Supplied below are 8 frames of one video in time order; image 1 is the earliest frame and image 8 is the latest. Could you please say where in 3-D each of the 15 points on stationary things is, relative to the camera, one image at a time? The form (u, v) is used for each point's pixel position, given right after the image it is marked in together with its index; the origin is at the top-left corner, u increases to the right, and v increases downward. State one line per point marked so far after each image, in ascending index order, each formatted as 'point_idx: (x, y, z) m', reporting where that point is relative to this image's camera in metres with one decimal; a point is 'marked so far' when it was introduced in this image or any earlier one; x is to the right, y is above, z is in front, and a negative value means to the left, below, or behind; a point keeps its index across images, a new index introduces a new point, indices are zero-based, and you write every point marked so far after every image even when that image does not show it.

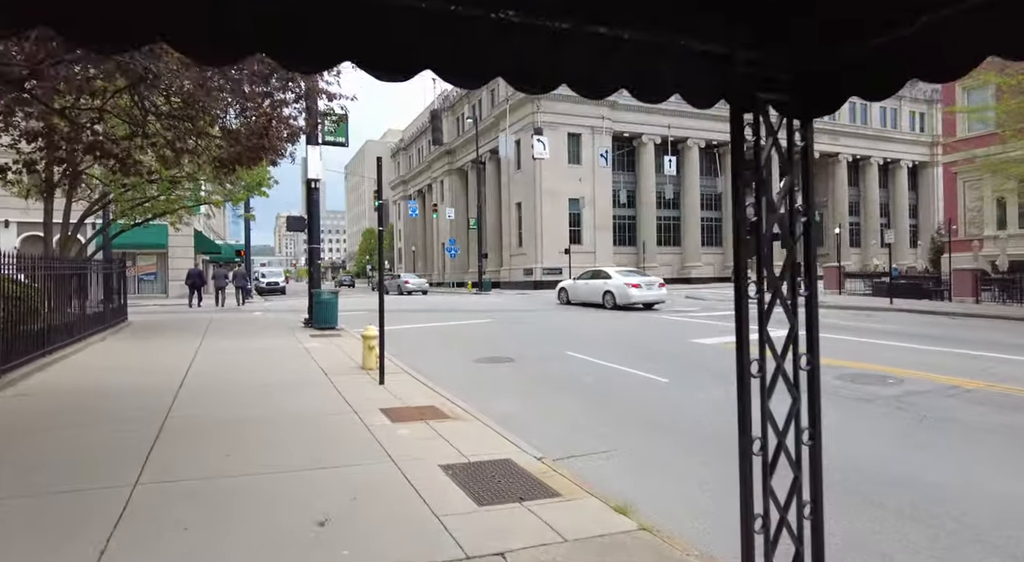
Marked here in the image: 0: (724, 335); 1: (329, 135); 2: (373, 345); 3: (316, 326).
0: (+4.9, -1.3, +14.1) m
1: (-5.1, +4.1, +16.9) m
2: (-2.3, -1.1, +10.0) m
3: (-5.2, -1.2, +16.2) m
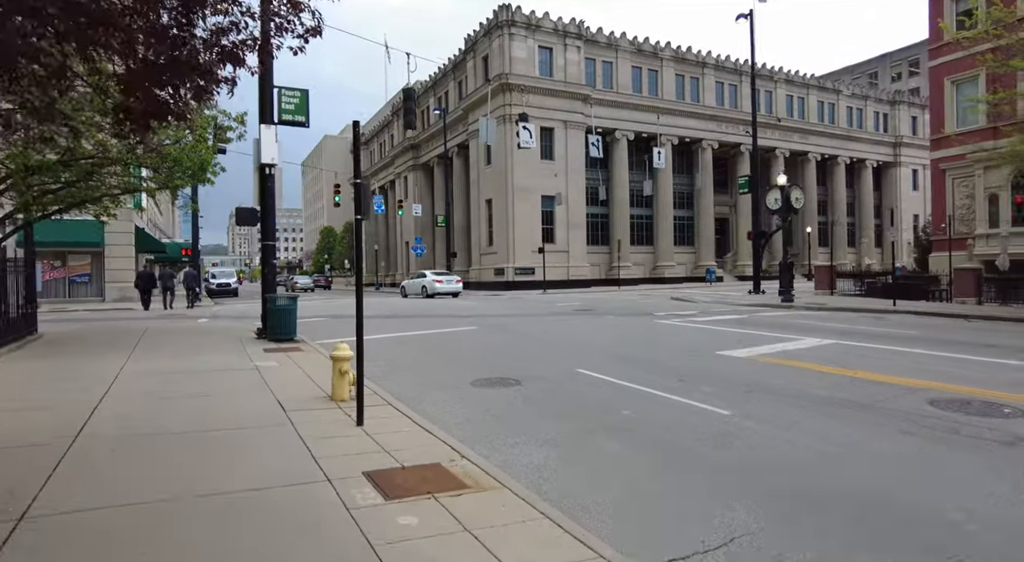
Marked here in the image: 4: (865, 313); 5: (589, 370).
0: (+4.8, -1.3, +12.3) m
1: (-5.4, +4.0, +14.5) m
2: (-2.1, -1.1, +7.8) m
3: (-5.4, -1.3, +13.8) m
4: (+11.4, -1.0, +19.7) m
5: (+1.2, -1.5, +9.9) m
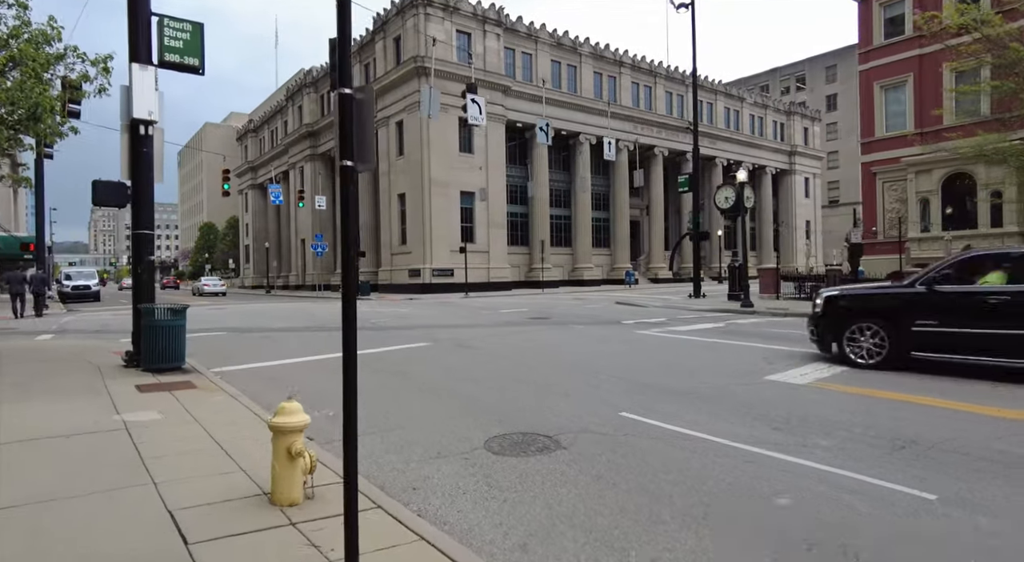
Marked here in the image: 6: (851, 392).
0: (+4.5, -1.4, +10.0) m
1: (-5.9, +3.9, +10.4) m
2: (-1.5, -1.2, +4.3) m
3: (-5.8, -1.4, +9.7) m
4: (+9.8, -1.1, +18.4) m
5: (+1.4, -1.6, +7.0) m
6: (+4.6, -1.5, +8.3) m
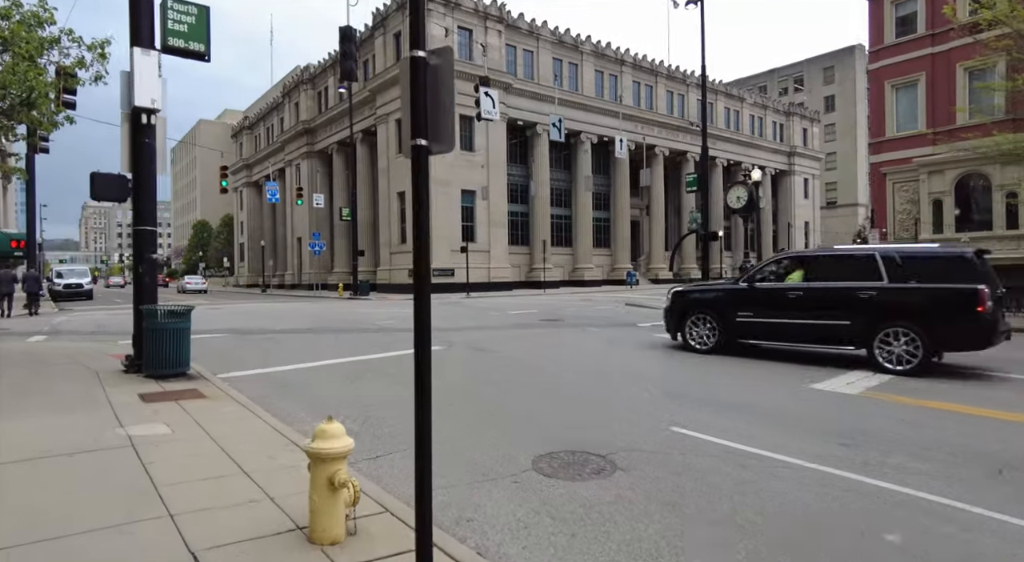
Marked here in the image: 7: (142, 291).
0: (+4.9, -1.4, +9.5) m
1: (-5.5, +3.9, +9.8) m
2: (-1.1, -1.2, +3.7) m
3: (-5.4, -1.4, +9.0) m
4: (+10.1, -1.2, +17.9) m
5: (+1.9, -1.6, +6.5) m
6: (+5.0, -1.6, +7.8) m
7: (-5.8, -0.2, +9.6) m
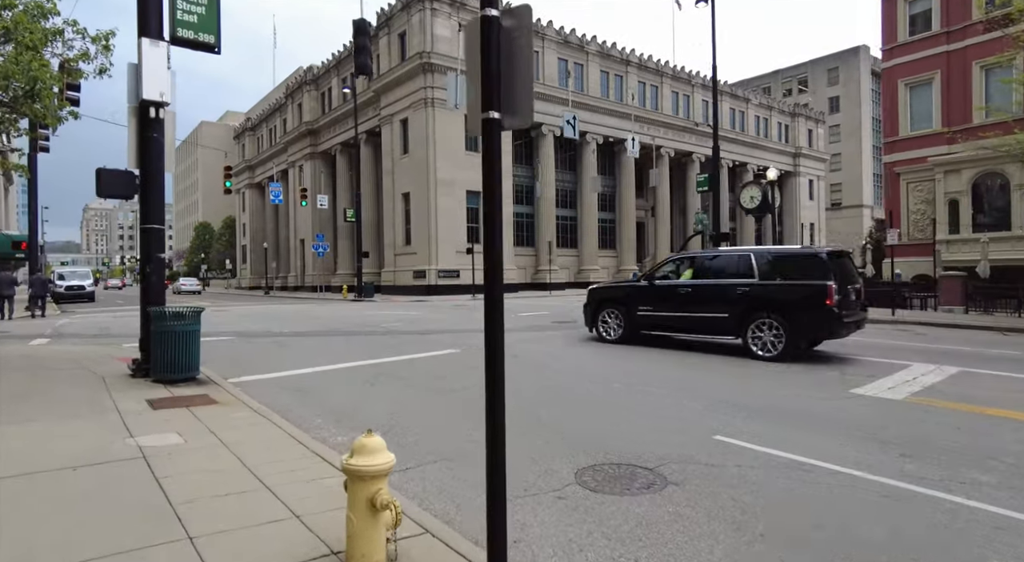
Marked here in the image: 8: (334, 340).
0: (+5.2, -1.4, +9.1) m
1: (-5.1, +3.9, +9.4) m
2: (-0.7, -1.2, +3.3) m
3: (-5.0, -1.4, +8.7) m
4: (+10.5, -1.2, +17.5) m
5: (+2.2, -1.6, +6.1) m
6: (+5.4, -1.6, +7.4) m
7: (-5.4, -0.2, +9.2) m
8: (-4.2, -1.3, +14.2) m
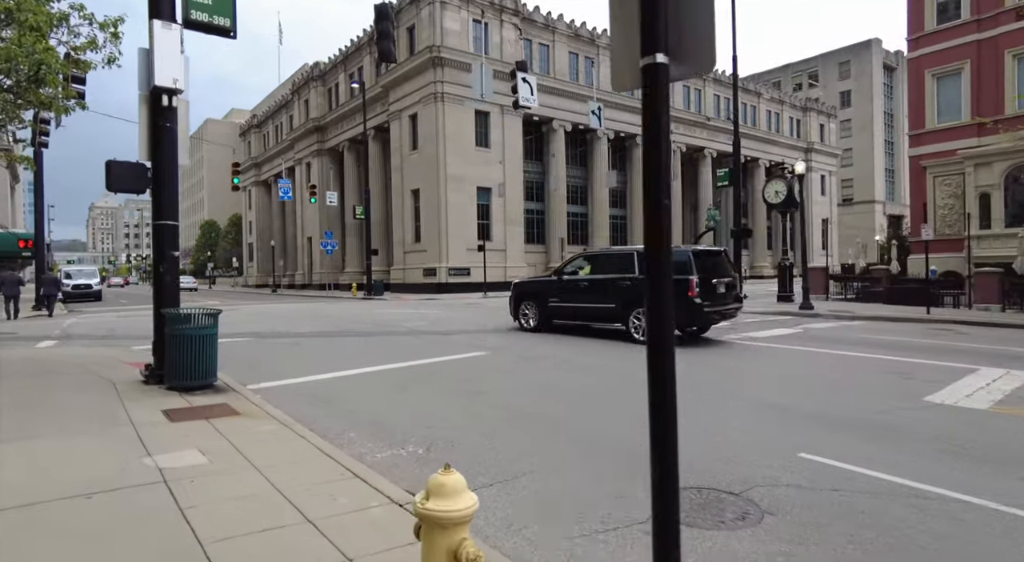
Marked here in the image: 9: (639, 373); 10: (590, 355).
0: (+5.8, -1.4, +8.4) m
1: (-4.6, +3.9, +8.8) m
2: (-0.2, -1.2, +2.7) m
3: (-4.5, -1.4, +8.1) m
4: (+11.1, -1.2, +16.8) m
5: (+2.7, -1.6, +5.4) m
6: (+5.9, -1.5, +6.7) m
7: (-4.9, -0.2, +8.6) m
8: (-3.6, -1.3, +13.6) m
9: (+2.0, -1.4, +9.6) m
10: (+1.4, -1.4, +11.2) m
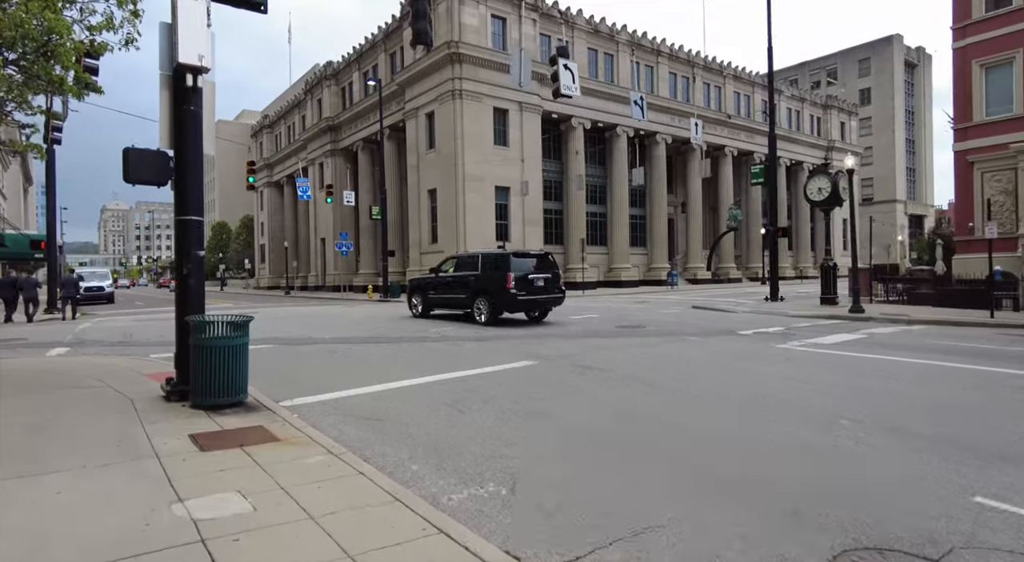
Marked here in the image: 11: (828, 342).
0: (+6.6, -1.4, +7.3) m
1: (-3.7, +3.9, +7.8) m
2: (+0.6, -1.2, +1.7) m
3: (-3.7, -1.4, +7.1) m
4: (+12.0, -1.2, +15.7) m
5: (+3.5, -1.6, +4.4) m
6: (+6.7, -1.6, +5.6) m
7: (-4.1, -0.2, +7.6) m
8: (-2.7, -1.4, +12.6) m
9: (+2.8, -1.5, +8.5) m
10: (+2.3, -1.4, +10.1) m
11: (+6.9, -1.3, +13.3) m
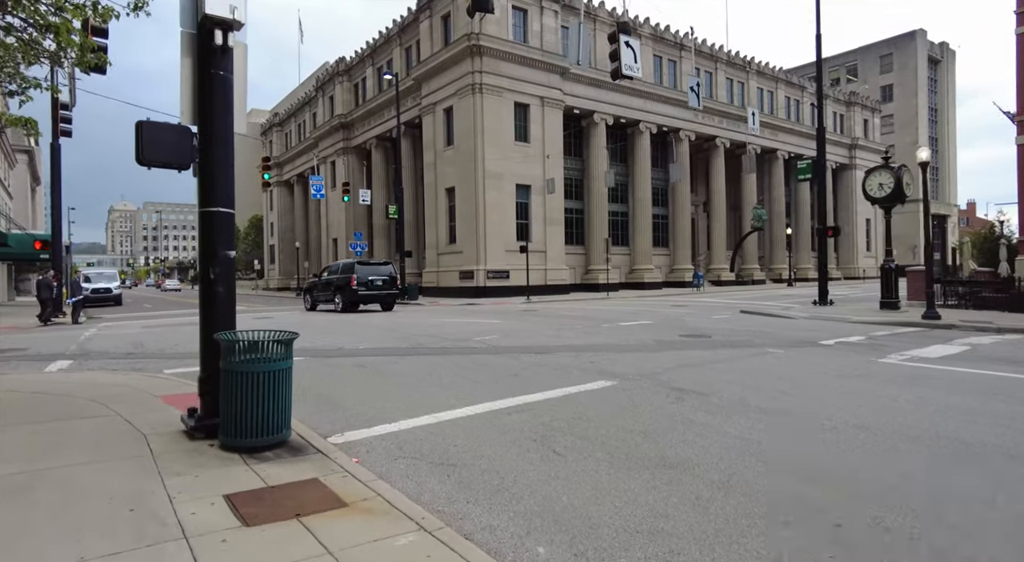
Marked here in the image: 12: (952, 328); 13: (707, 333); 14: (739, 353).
0: (+7.7, -1.5, +5.7) m
1: (-2.7, +3.8, +6.3) m
2: (+1.6, -1.3, +0.2) m
3: (-2.6, -1.5, +5.6) m
4: (+13.1, -1.3, +14.0) m
5: (+4.6, -1.7, +2.8) m
6: (+7.8, -1.6, +4.0) m
7: (-3.0, -0.3, +6.1) m
8: (-1.6, -1.4, +11.1) m
9: (+3.9, -1.5, +7.0) m
10: (+3.4, -1.5, +8.6) m
11: (+8.0, -1.4, +11.7) m
12: (+11.2, -1.2, +15.5) m
13: (+4.6, -1.2, +14.4) m
14: (+4.4, -1.4, +11.3) m
